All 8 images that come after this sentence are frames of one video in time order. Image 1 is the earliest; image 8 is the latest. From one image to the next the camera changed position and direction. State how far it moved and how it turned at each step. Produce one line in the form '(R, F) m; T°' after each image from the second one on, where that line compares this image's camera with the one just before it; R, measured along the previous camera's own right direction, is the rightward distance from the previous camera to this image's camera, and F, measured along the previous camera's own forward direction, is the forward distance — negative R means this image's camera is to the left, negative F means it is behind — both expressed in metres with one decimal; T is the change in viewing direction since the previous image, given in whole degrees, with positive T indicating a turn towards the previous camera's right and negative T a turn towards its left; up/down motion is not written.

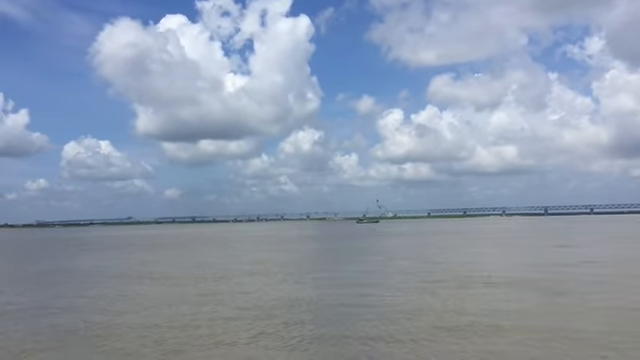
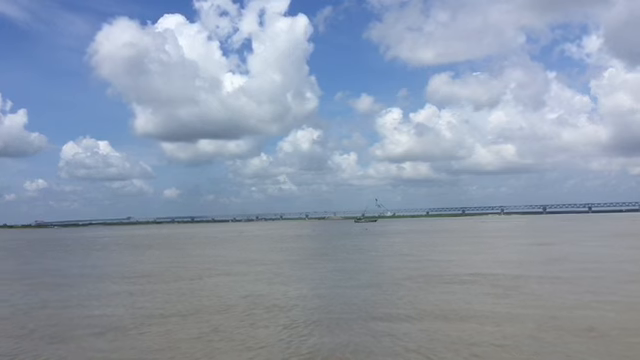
(-5.0, +3.0) m; 0°
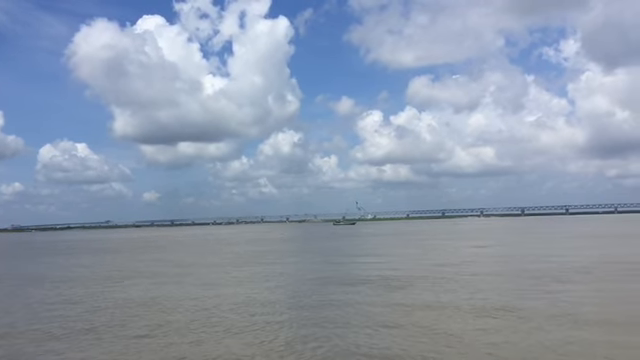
(+3.2, +0.4) m; +2°
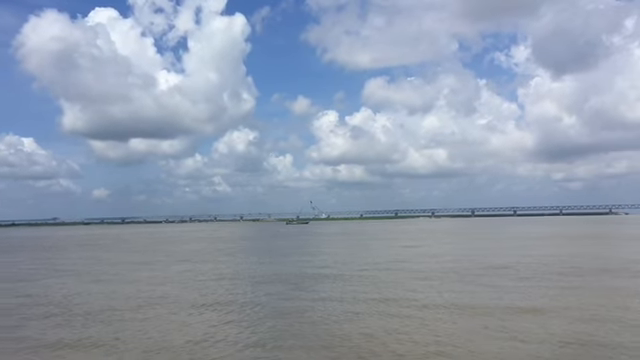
(+0.8, -0.5) m; +4°
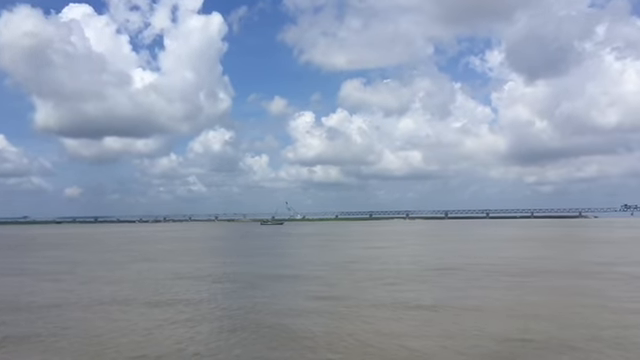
(-10.3, +1.9) m; +2°
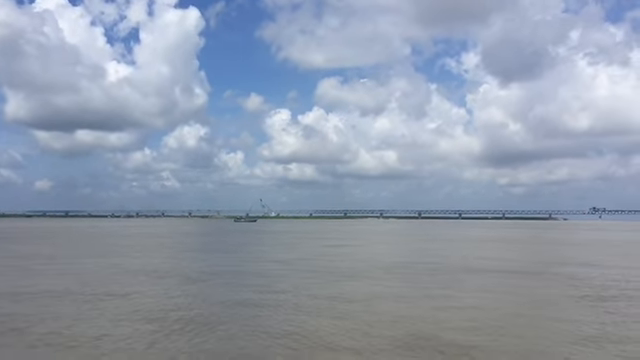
(+0.9, 0.0) m; +2°
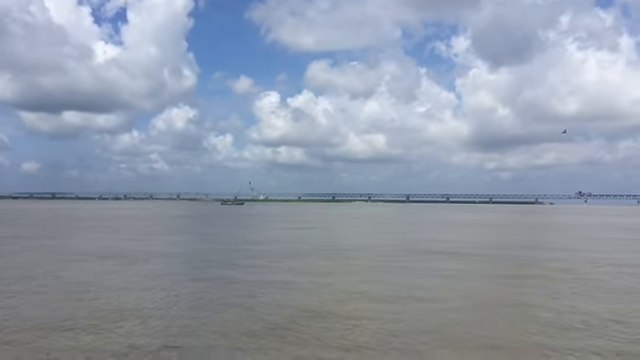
(+2.6, -2.1) m; +1°
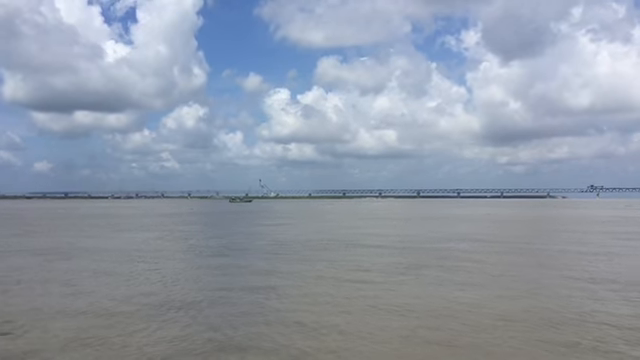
(+5.4, +1.0) m; -1°
